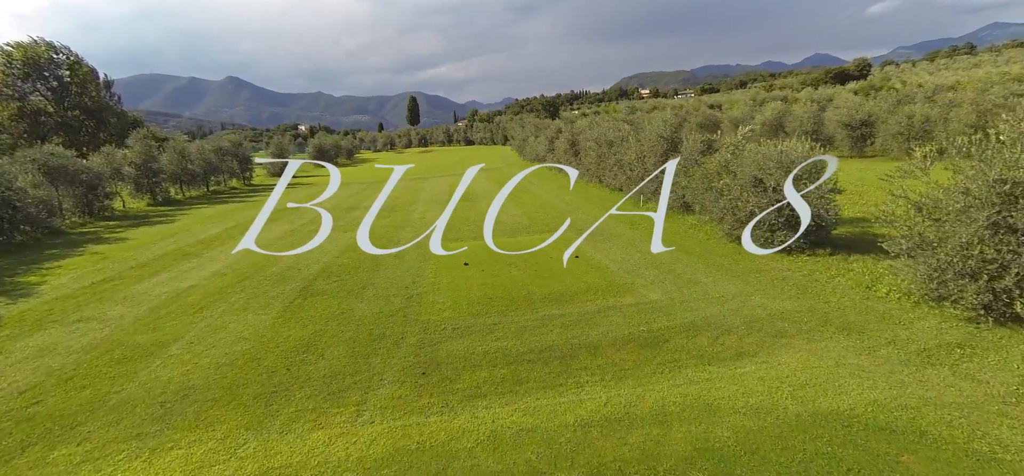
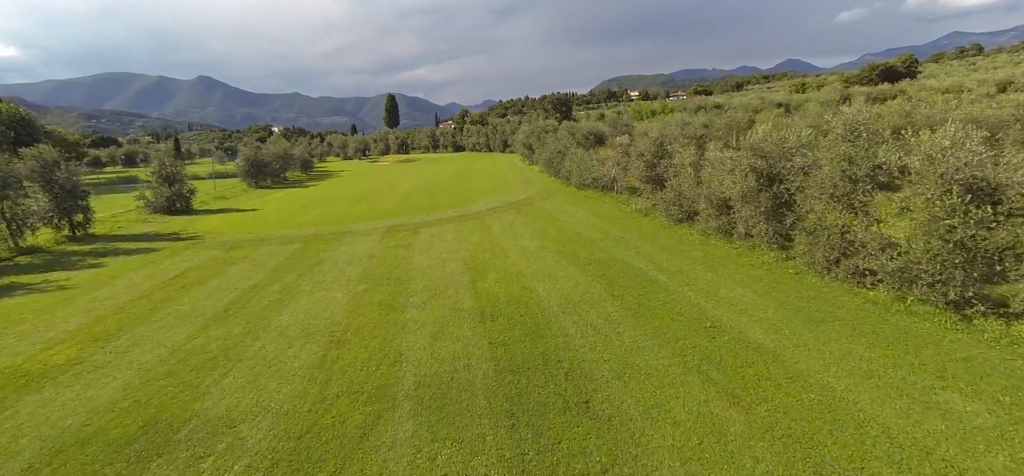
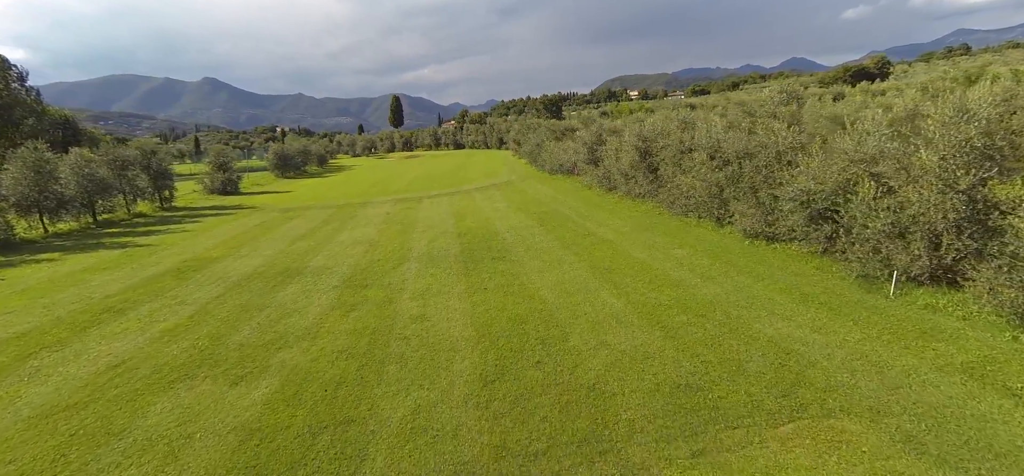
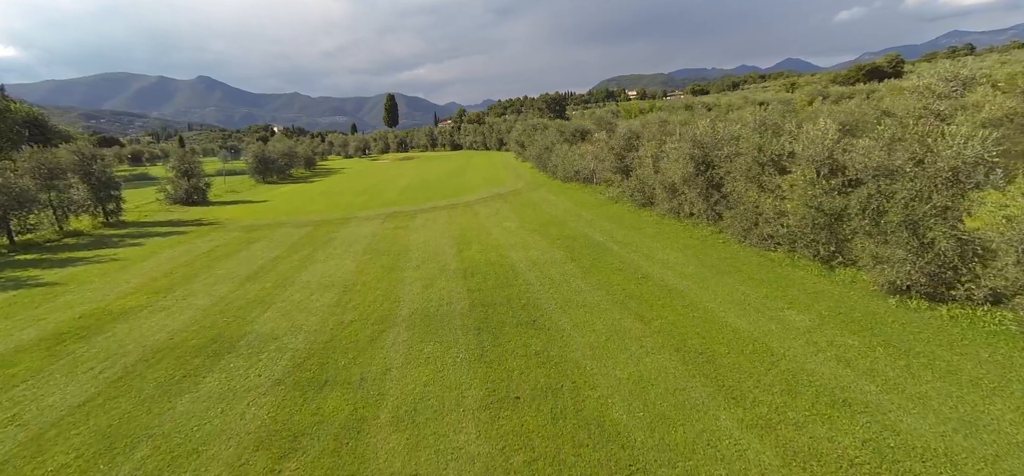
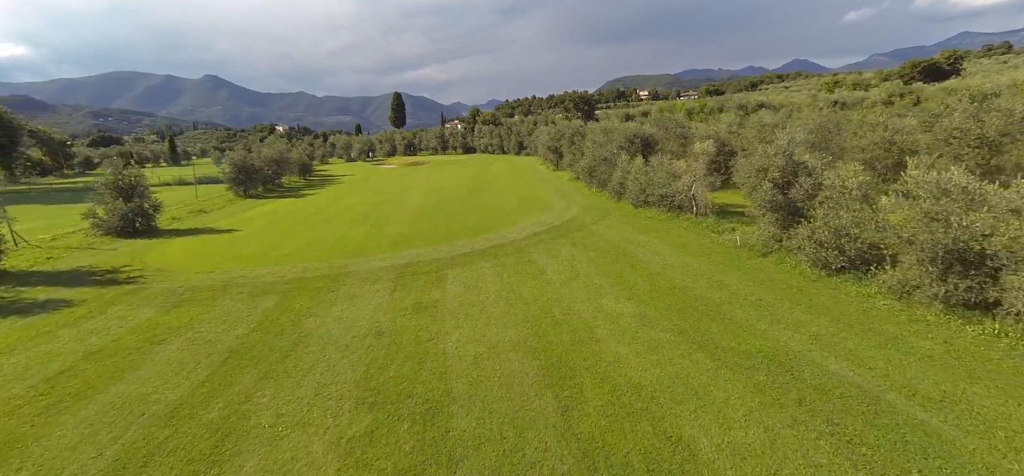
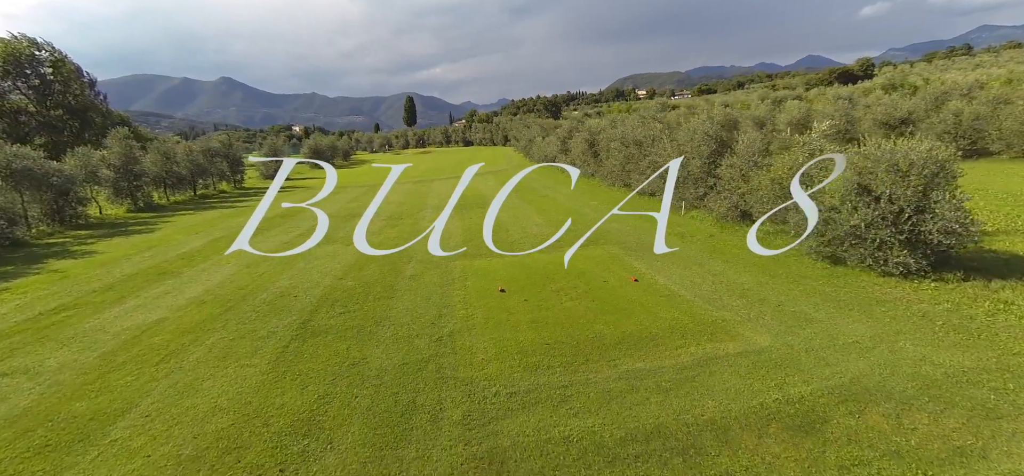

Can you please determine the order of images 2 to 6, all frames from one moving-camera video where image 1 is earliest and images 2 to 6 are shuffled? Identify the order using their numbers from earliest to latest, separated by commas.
6, 3, 4, 2, 5
